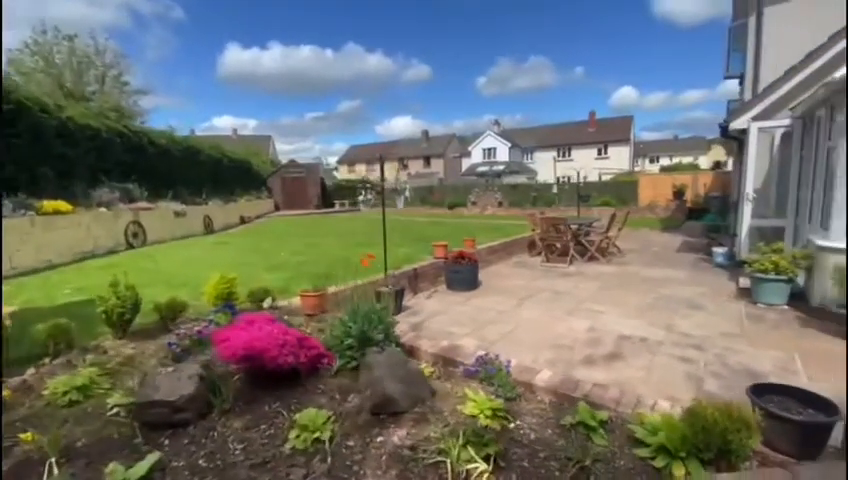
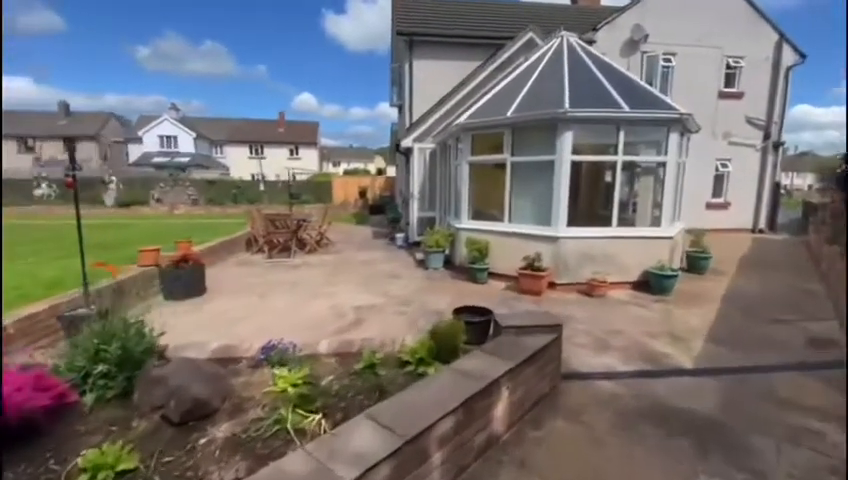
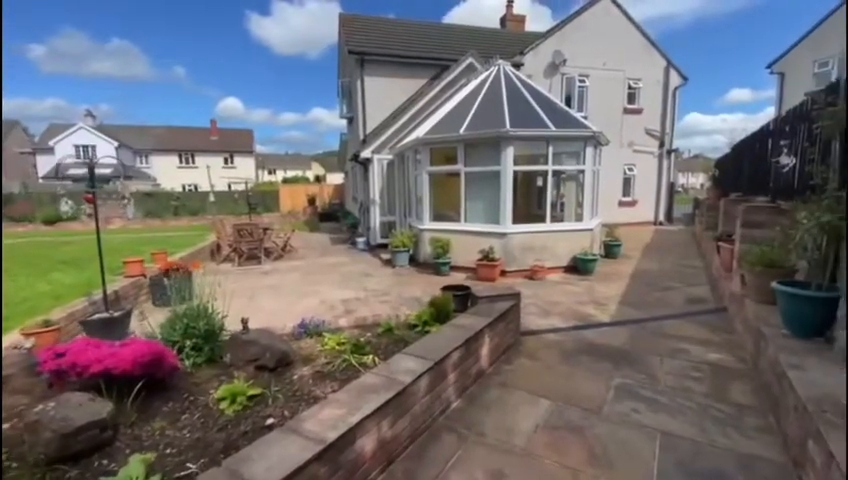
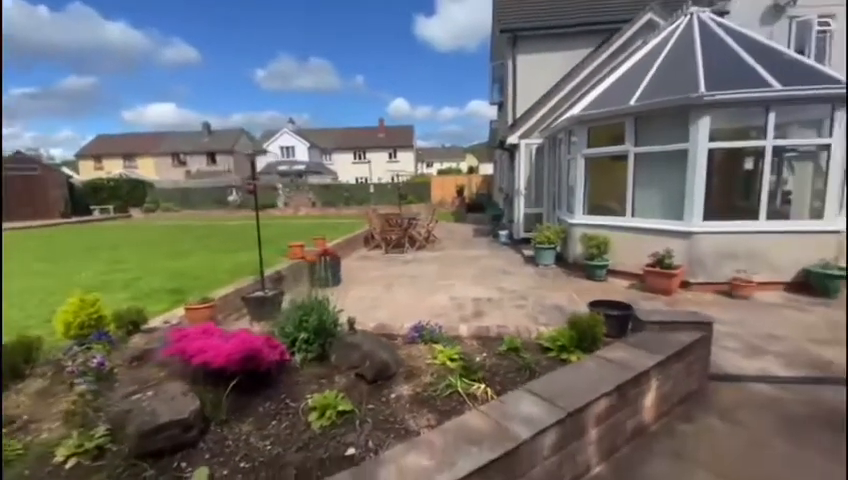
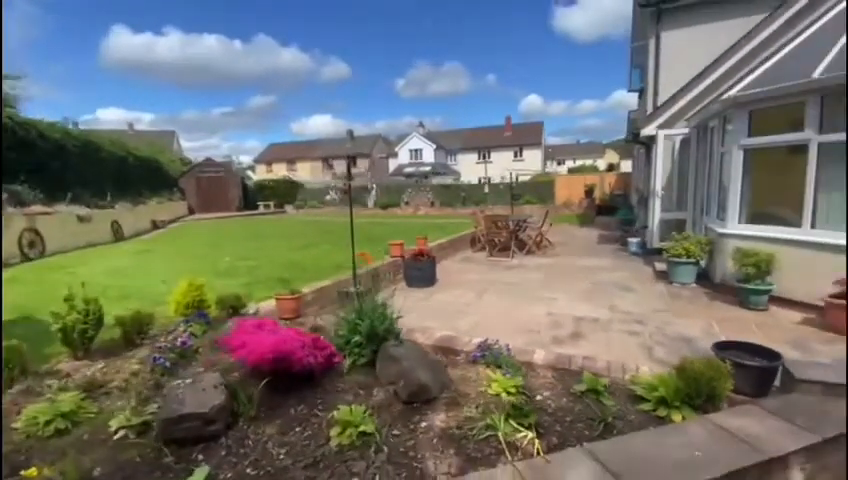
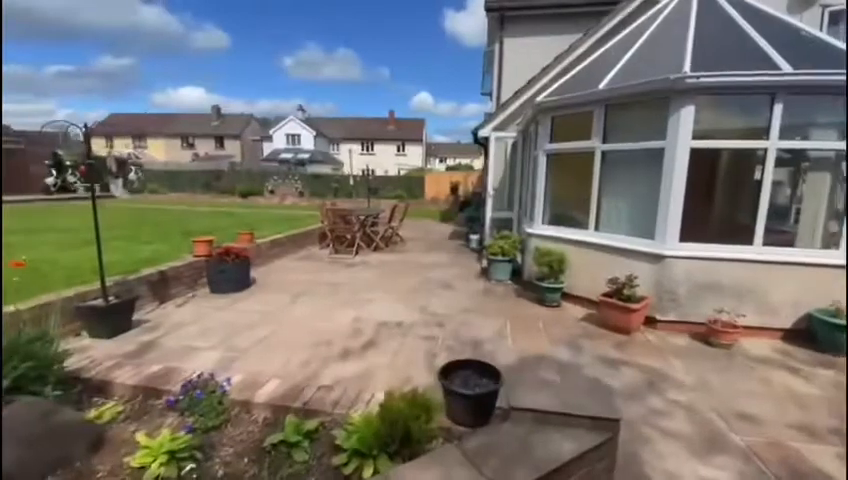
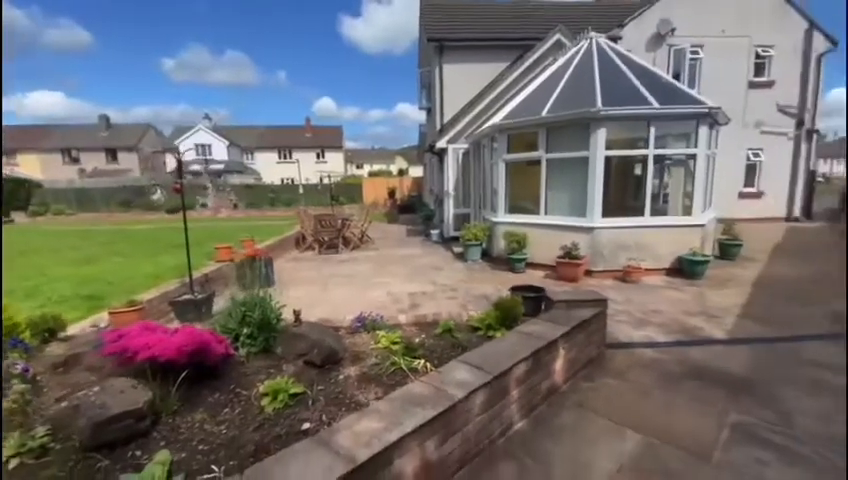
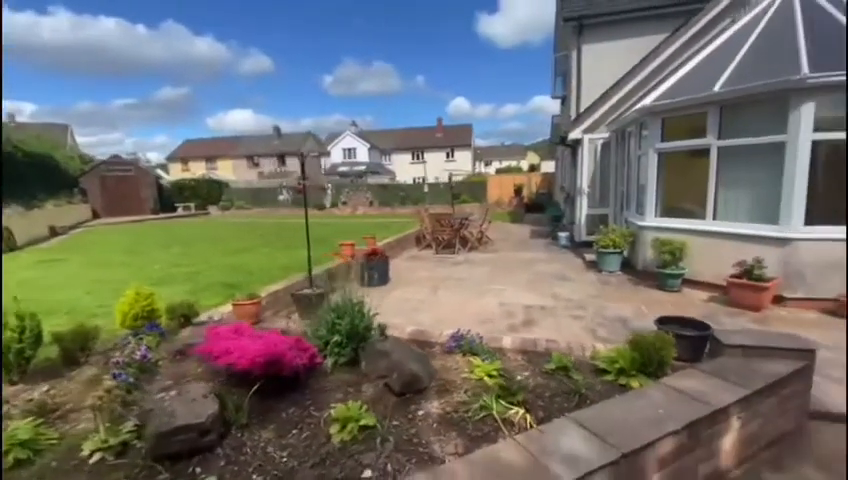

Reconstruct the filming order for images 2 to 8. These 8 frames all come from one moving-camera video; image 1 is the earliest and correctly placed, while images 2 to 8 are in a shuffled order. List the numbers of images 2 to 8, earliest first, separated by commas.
5, 8, 4, 7, 3, 2, 6
